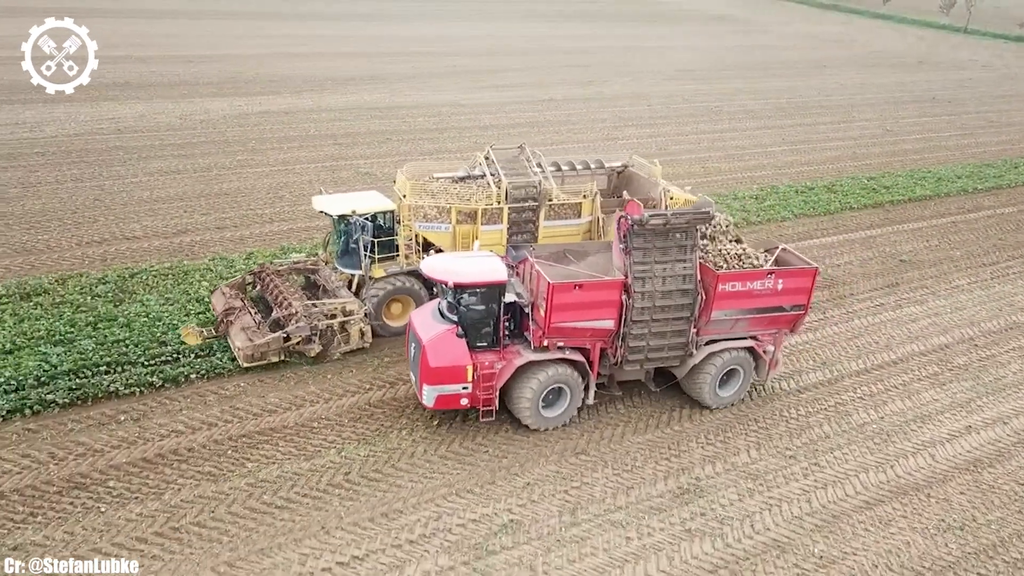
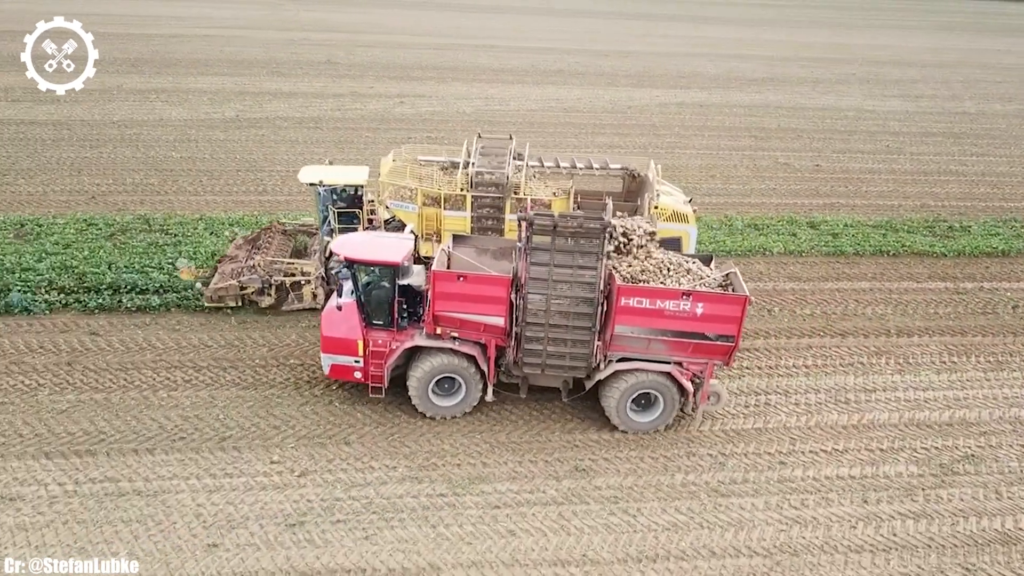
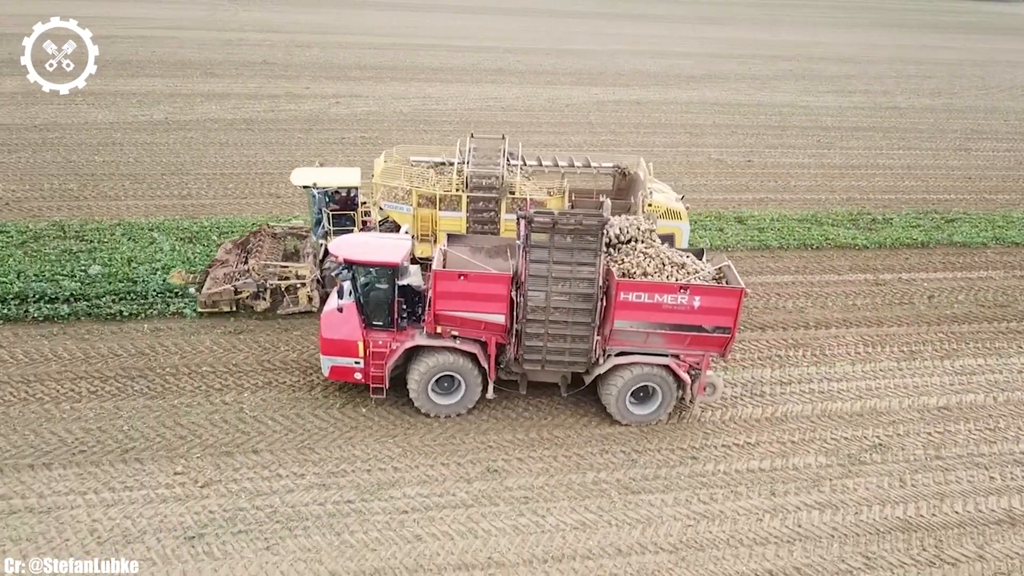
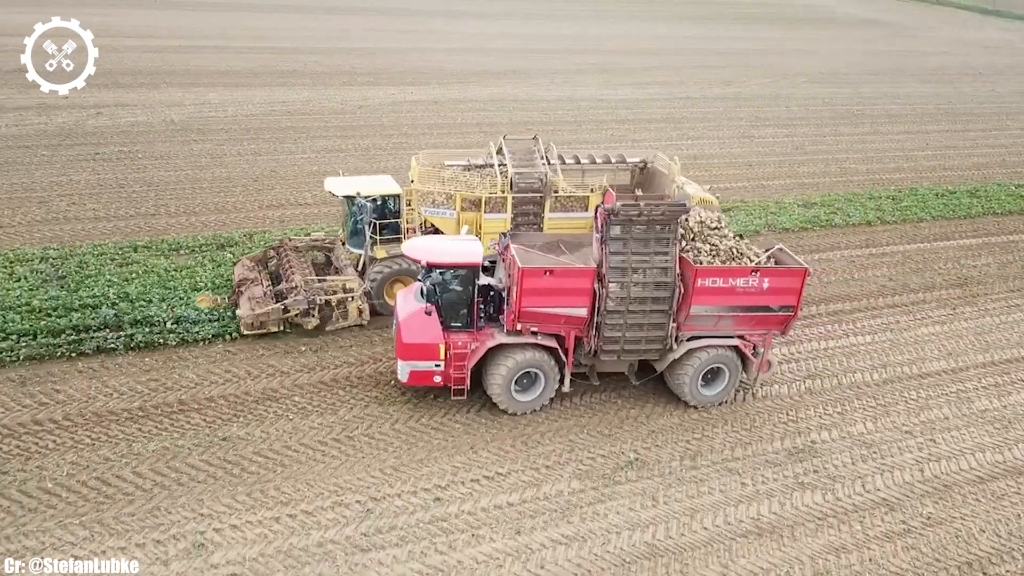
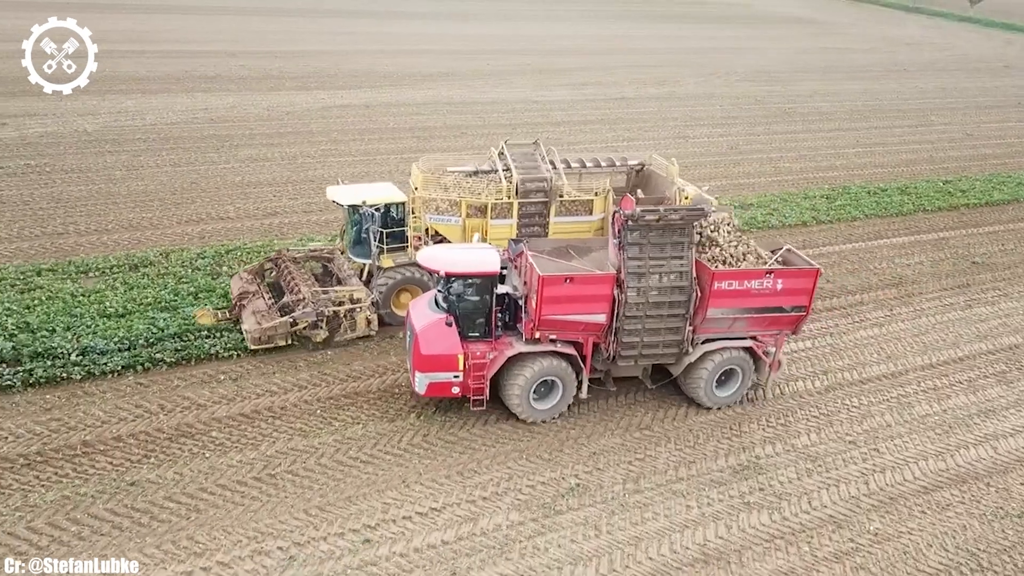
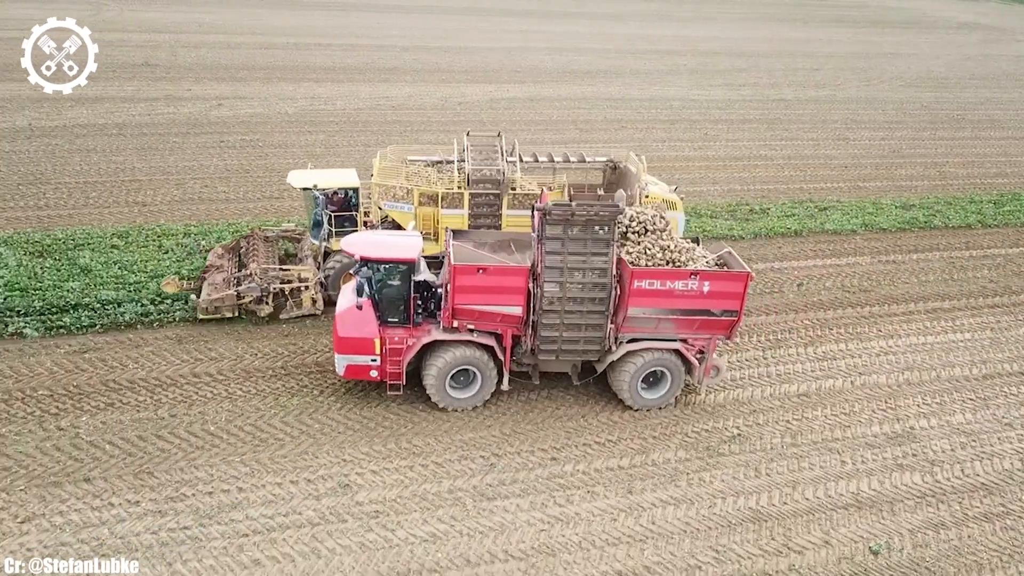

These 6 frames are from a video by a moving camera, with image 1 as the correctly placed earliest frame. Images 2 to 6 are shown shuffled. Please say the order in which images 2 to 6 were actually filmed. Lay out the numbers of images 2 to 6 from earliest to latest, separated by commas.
5, 4, 6, 3, 2
